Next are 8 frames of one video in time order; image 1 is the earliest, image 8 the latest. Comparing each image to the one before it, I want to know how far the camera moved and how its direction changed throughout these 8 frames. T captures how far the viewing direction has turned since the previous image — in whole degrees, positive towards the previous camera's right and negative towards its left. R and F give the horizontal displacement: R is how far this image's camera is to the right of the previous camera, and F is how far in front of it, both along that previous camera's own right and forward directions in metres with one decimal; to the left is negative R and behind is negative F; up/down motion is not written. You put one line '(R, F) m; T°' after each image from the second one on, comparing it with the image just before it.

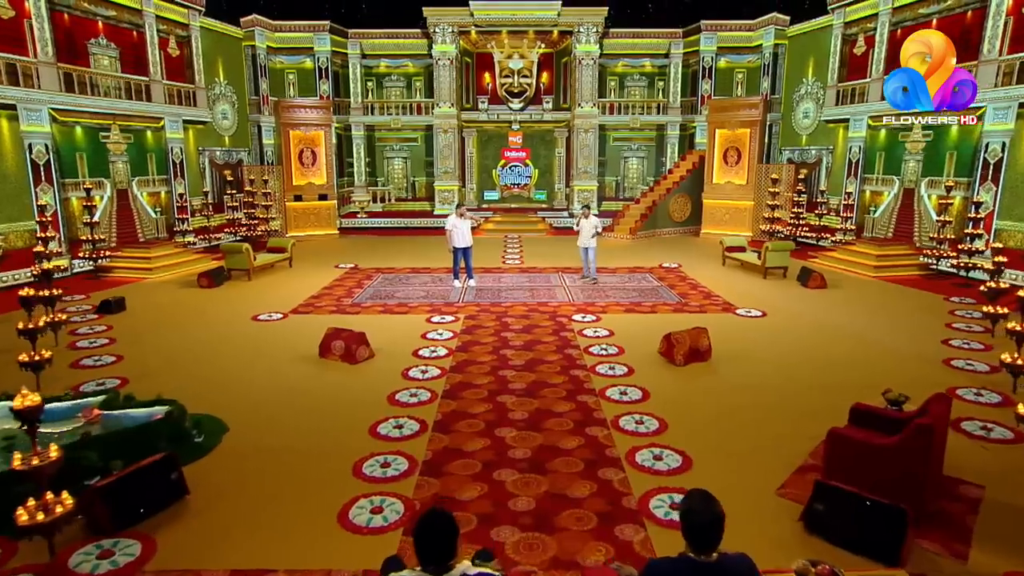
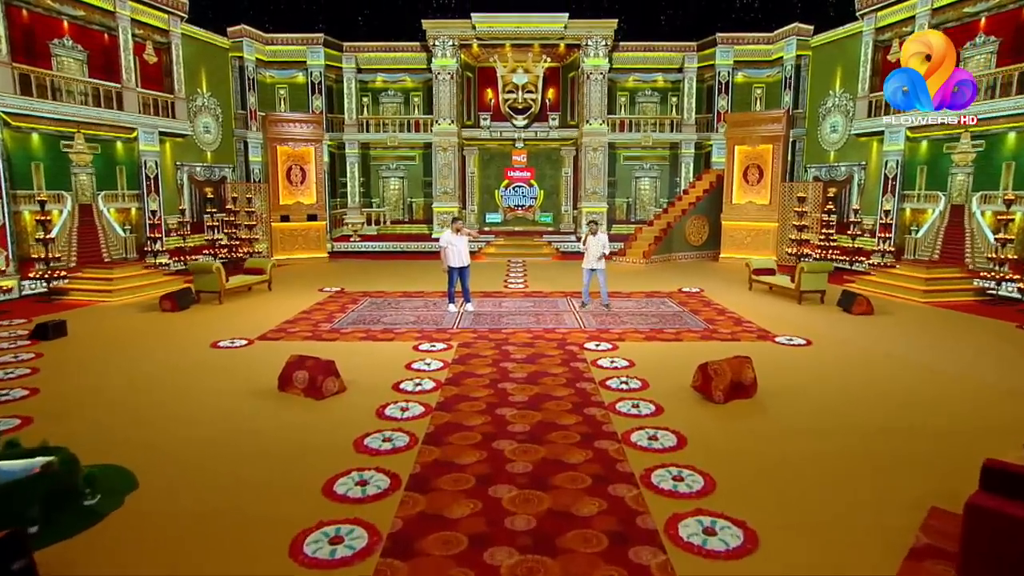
(0.0, +1.4) m; 0°
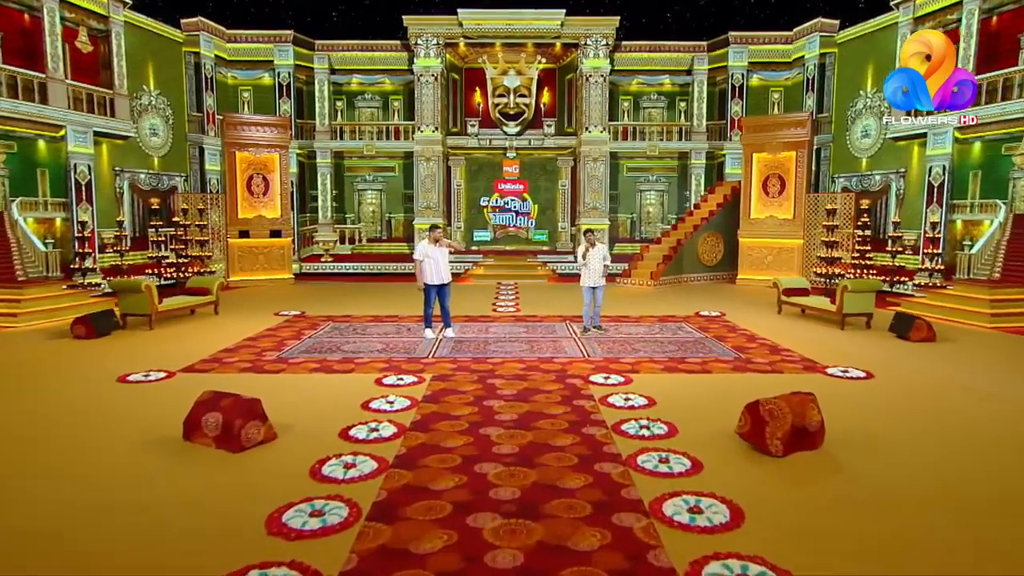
(+0.1, +1.9) m; +1°
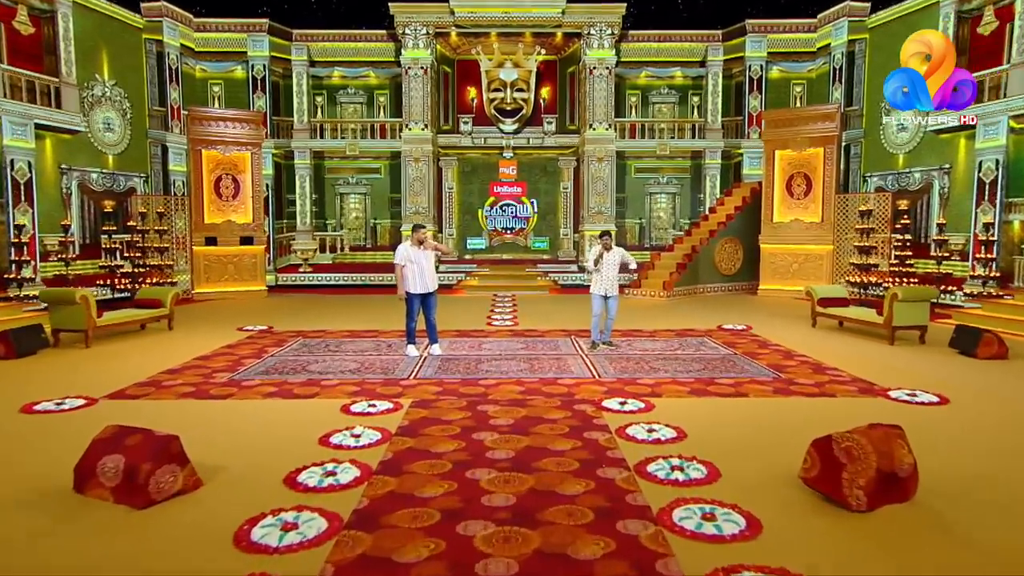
(0.0, +1.4) m; 0°
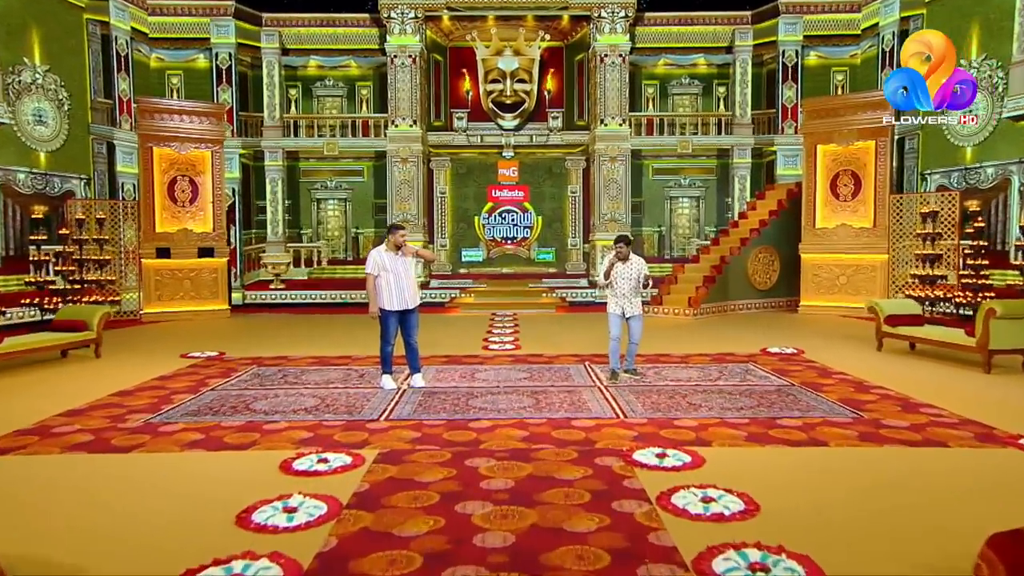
(0.0, +1.8) m; 0°
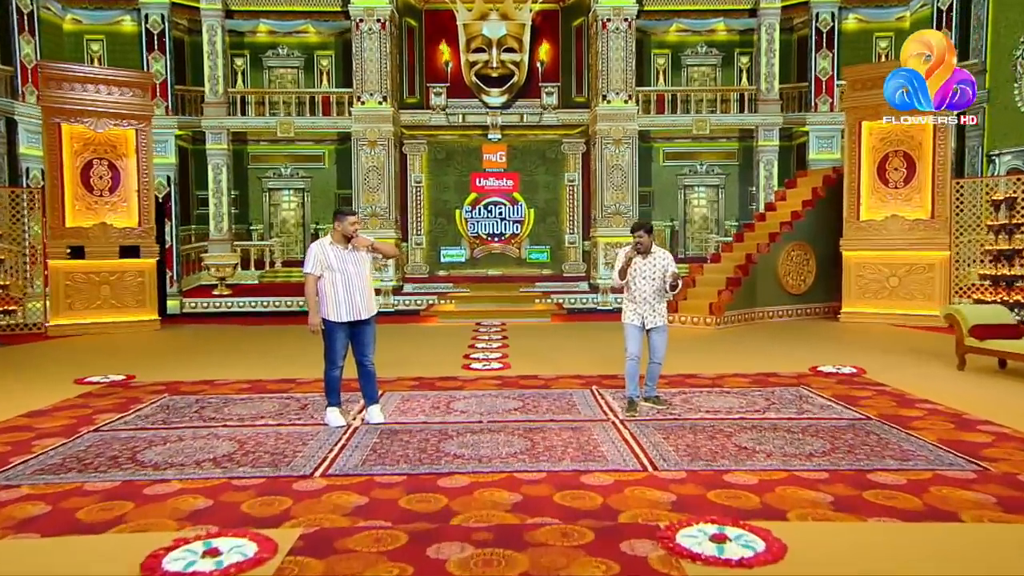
(0.0, +1.8) m; +1°
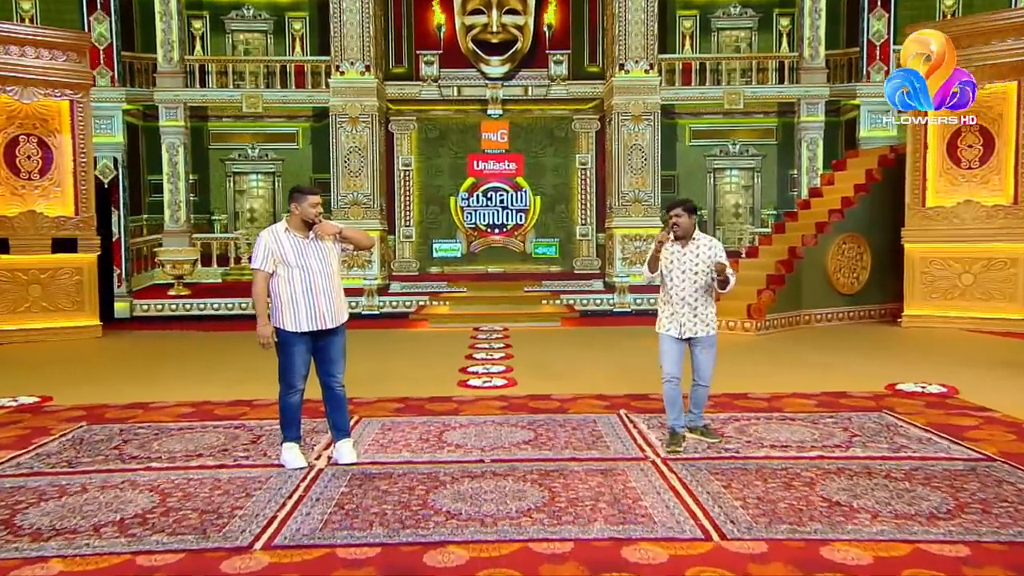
(-0.1, +1.4) m; 0°
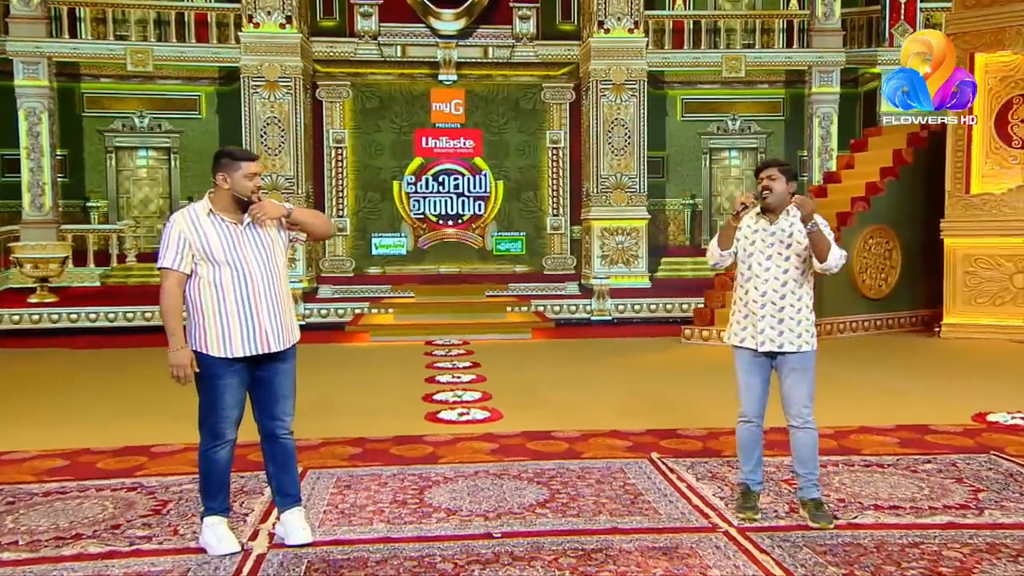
(-0.5, +1.4) m; +8°
